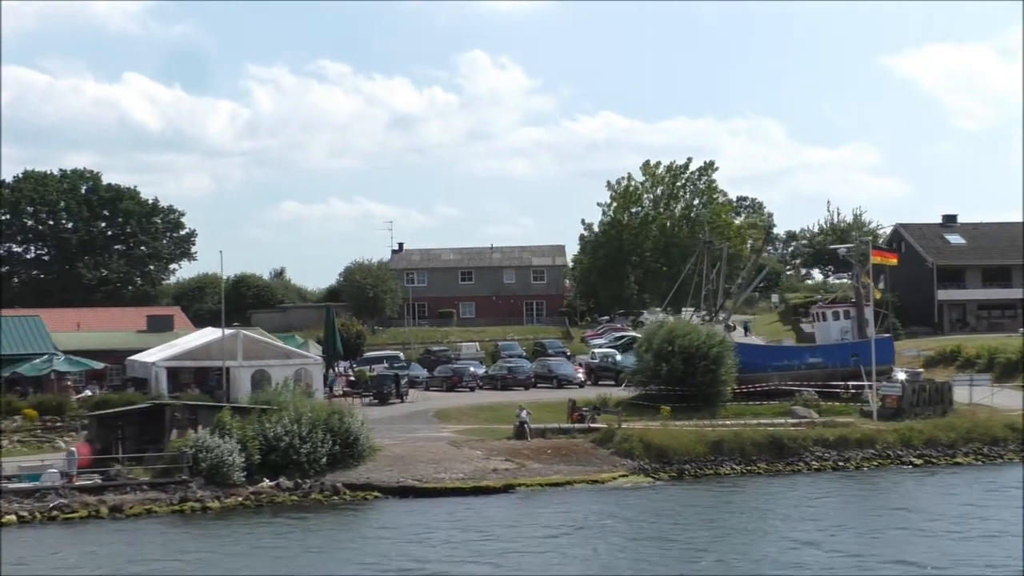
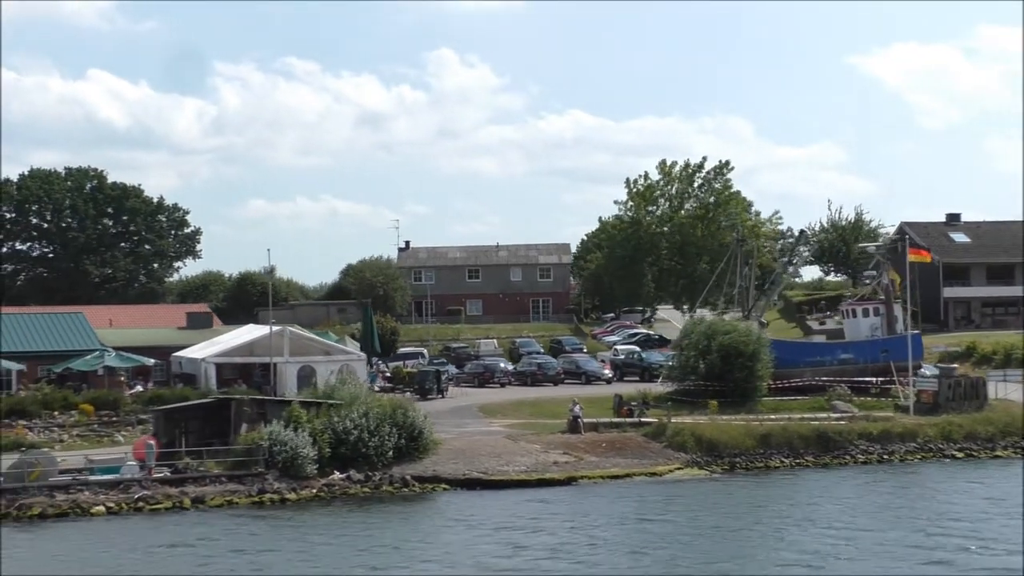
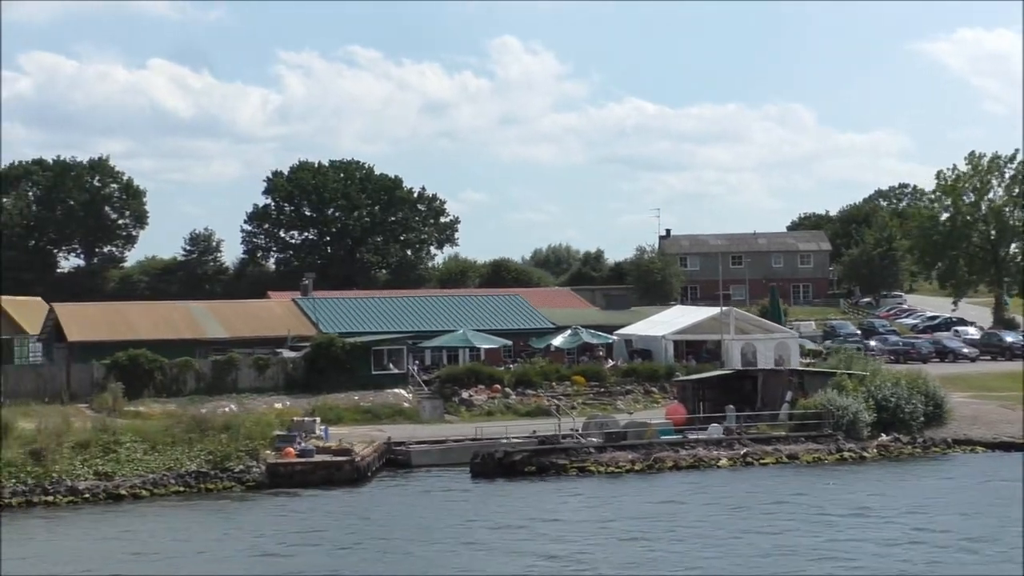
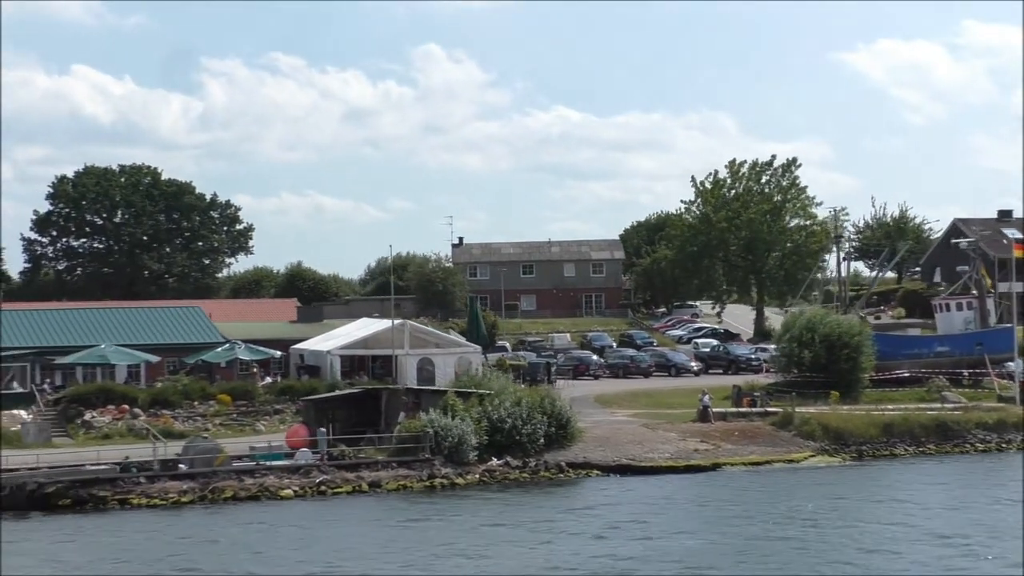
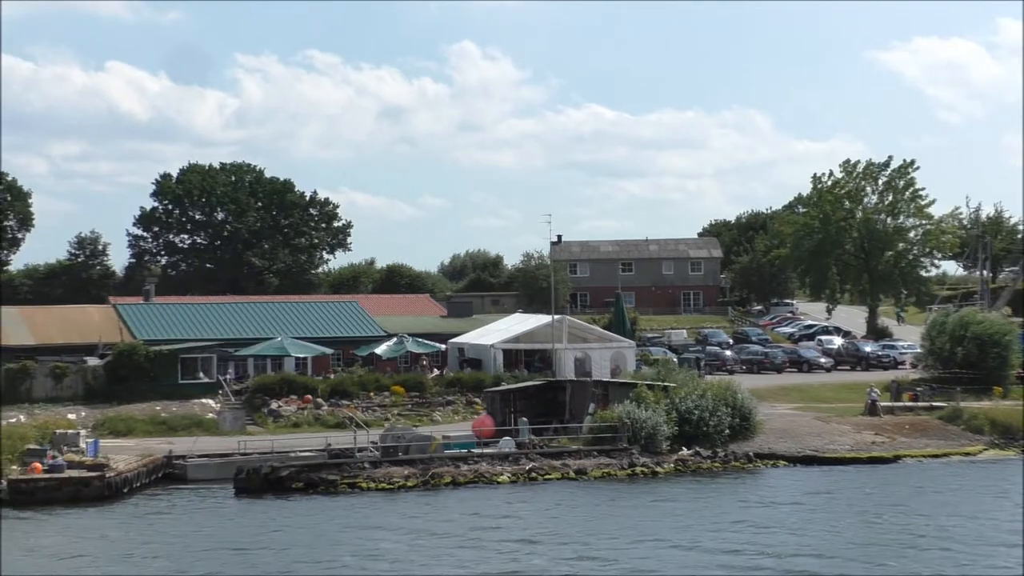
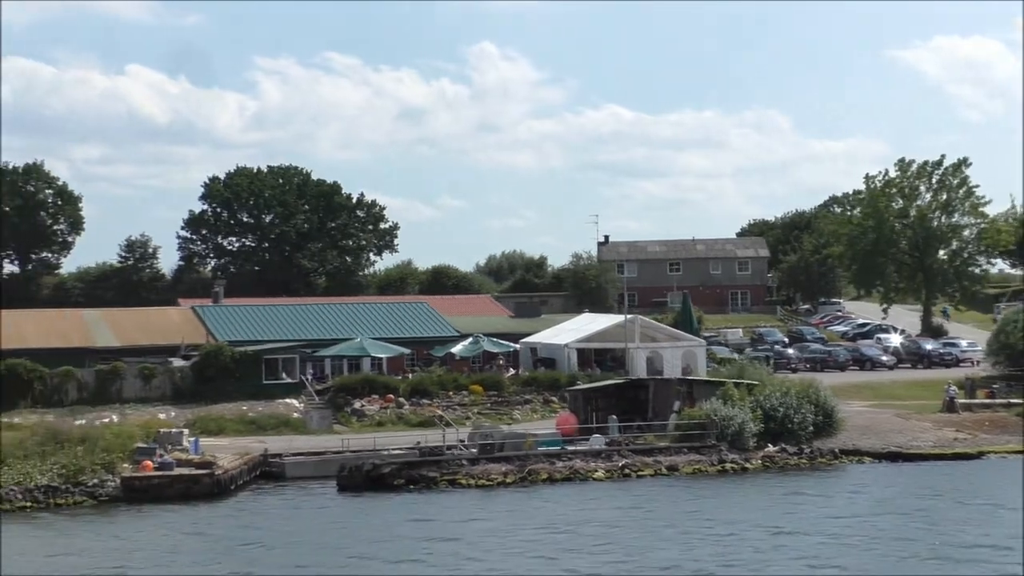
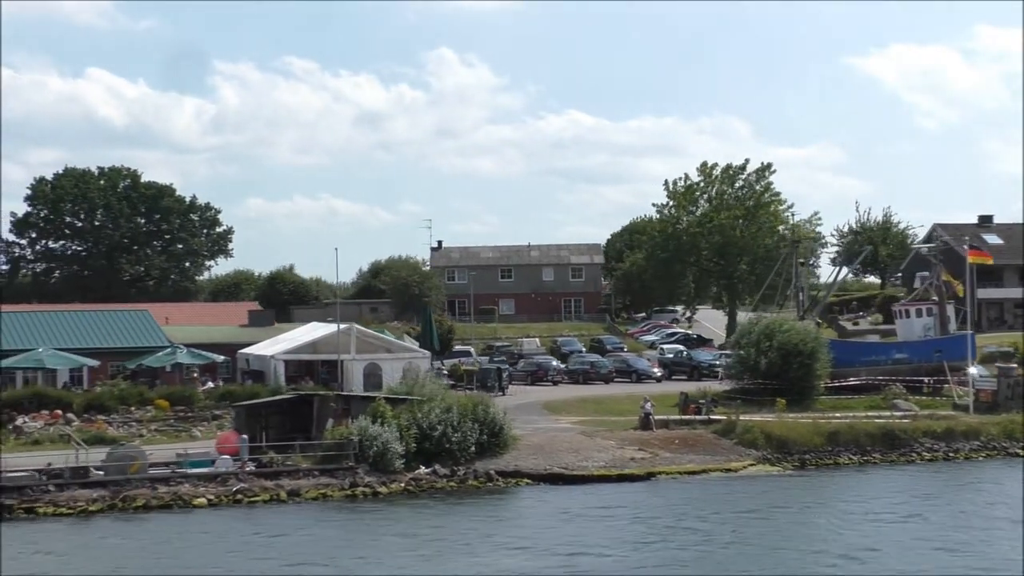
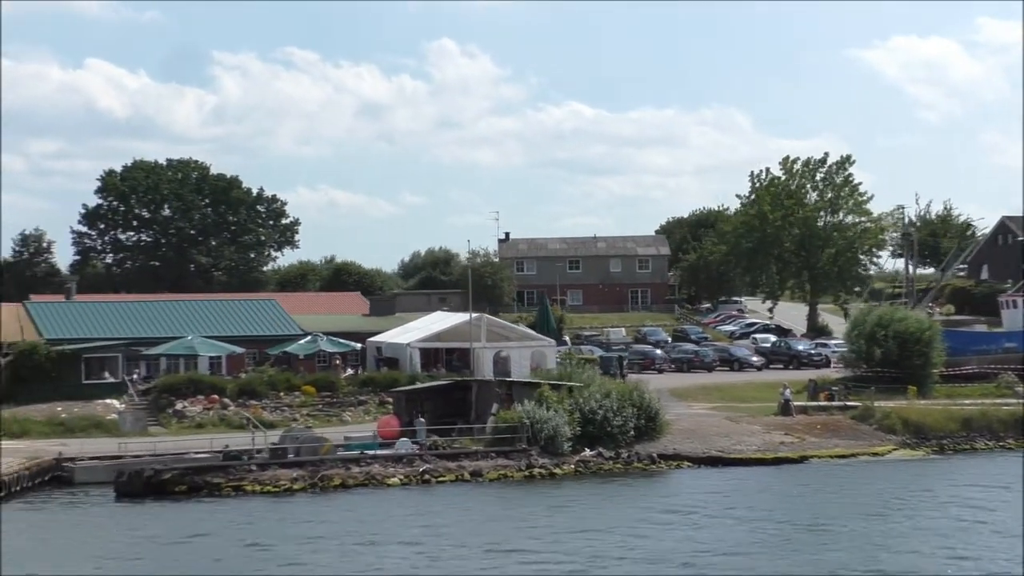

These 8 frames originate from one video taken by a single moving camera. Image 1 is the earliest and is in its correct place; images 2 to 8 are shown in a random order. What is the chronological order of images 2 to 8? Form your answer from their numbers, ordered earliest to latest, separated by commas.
2, 7, 4, 8, 5, 6, 3
